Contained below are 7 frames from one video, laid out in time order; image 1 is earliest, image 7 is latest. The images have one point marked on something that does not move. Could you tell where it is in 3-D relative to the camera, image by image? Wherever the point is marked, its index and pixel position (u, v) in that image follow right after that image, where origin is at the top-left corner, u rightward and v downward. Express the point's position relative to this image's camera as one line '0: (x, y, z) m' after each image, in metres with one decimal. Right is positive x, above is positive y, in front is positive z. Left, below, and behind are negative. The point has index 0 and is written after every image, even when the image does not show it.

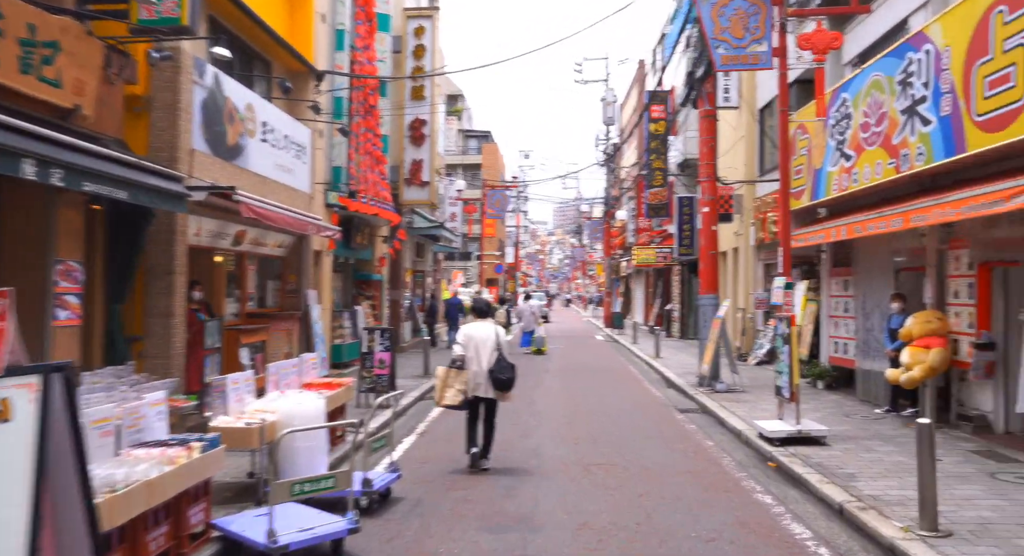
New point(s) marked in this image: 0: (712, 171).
0: (+3.8, +2.0, +15.0) m
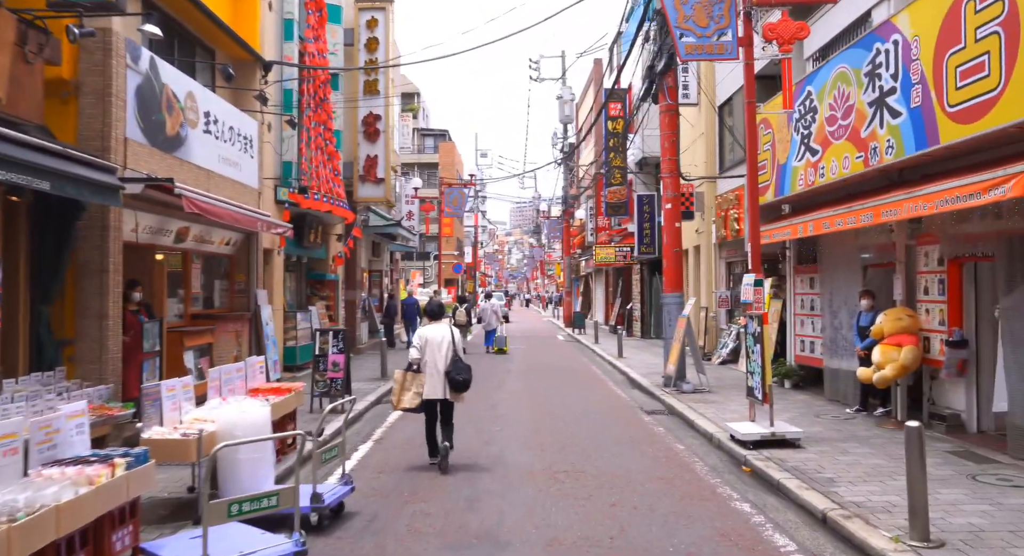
0: (+3.0, +2.1, +14.7) m
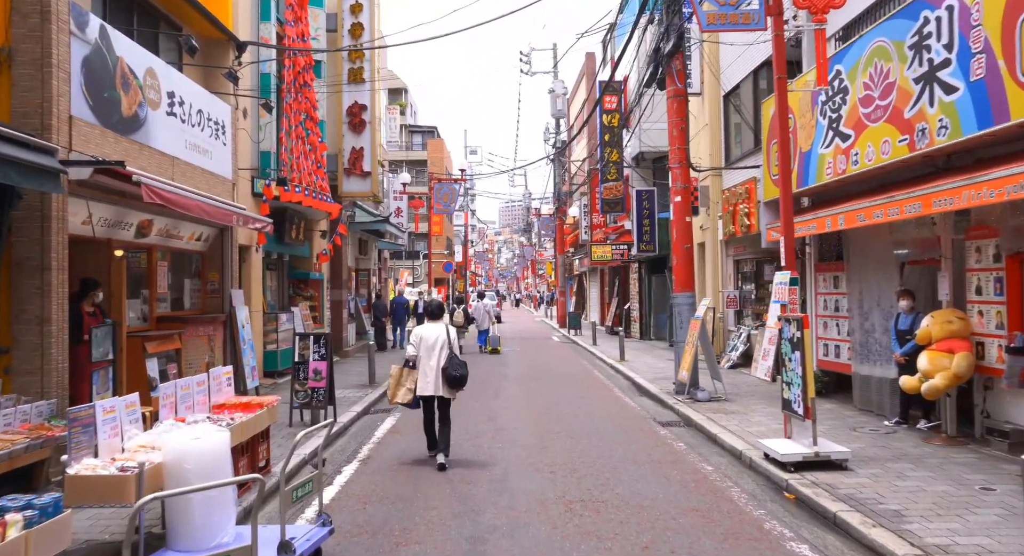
0: (+3.0, +2.1, +13.6) m
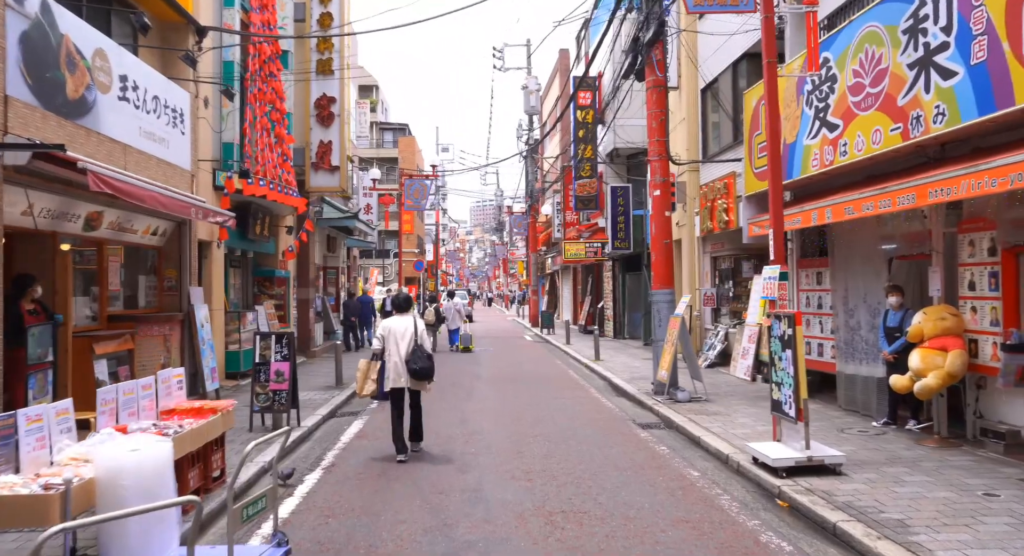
0: (+2.5, +2.2, +13.2) m
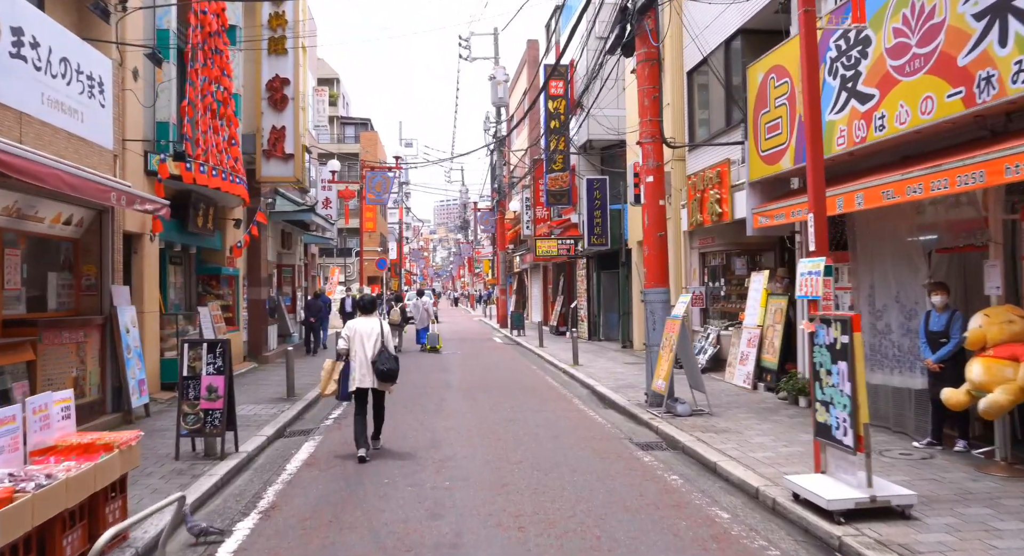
0: (+2.2, +2.2, +11.8) m
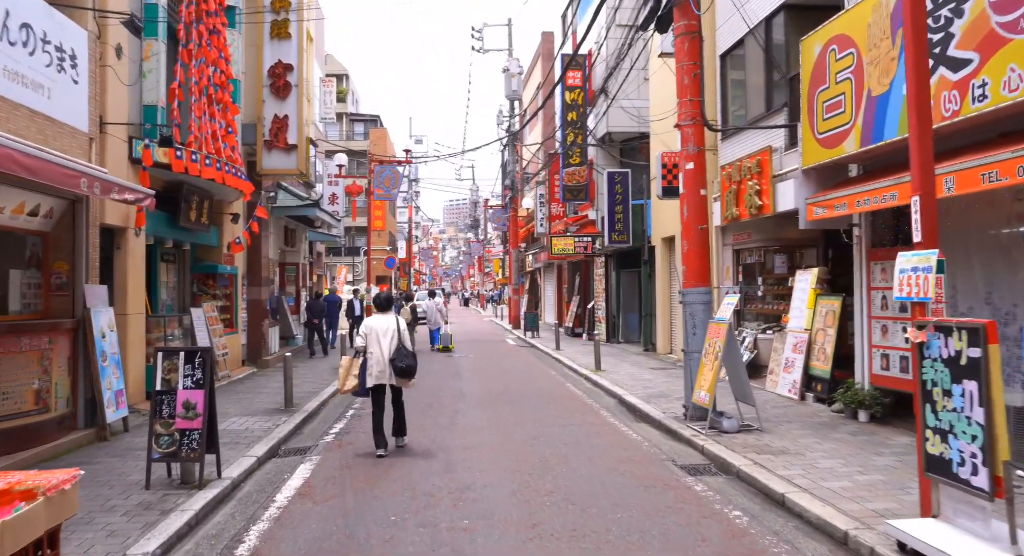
0: (+2.5, +2.2, +10.5) m
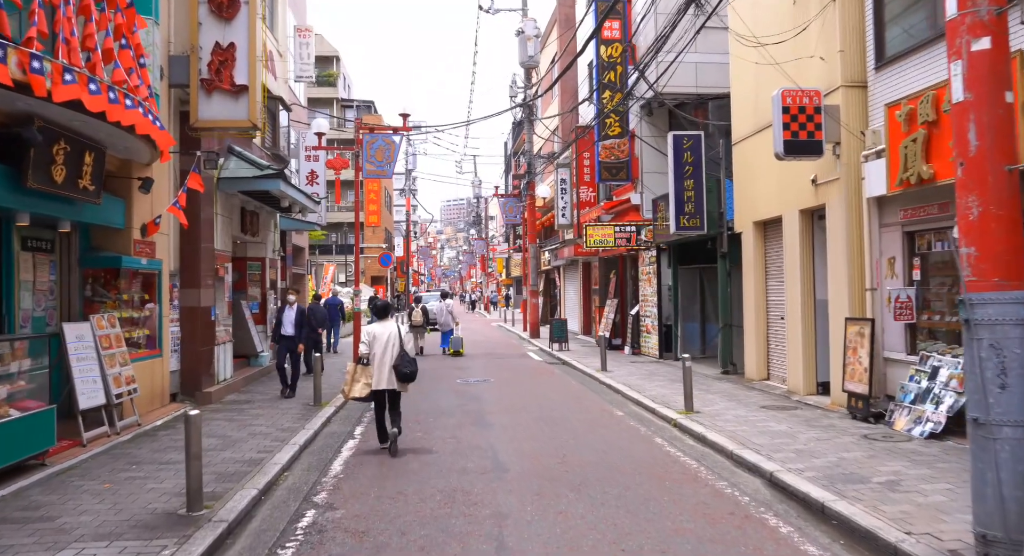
0: (+3.2, +2.3, +5.1) m
